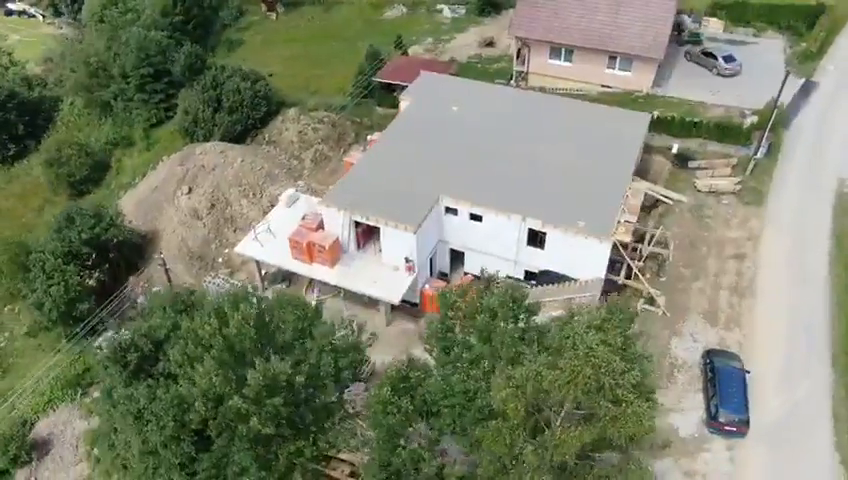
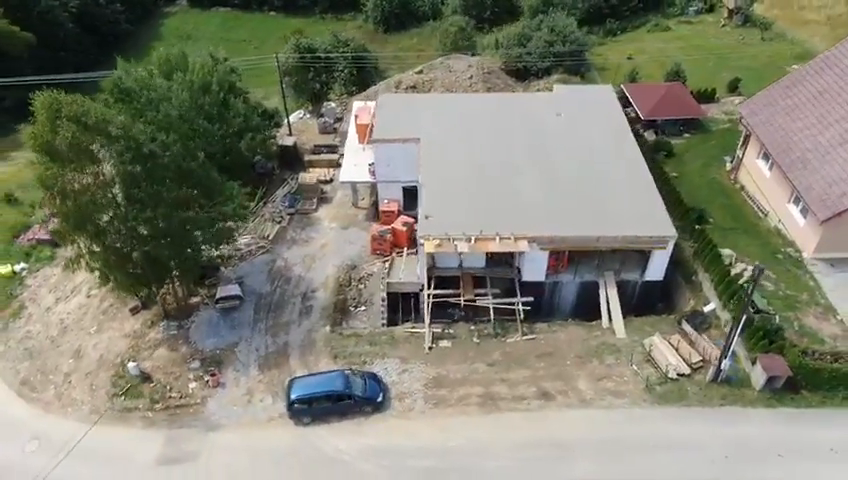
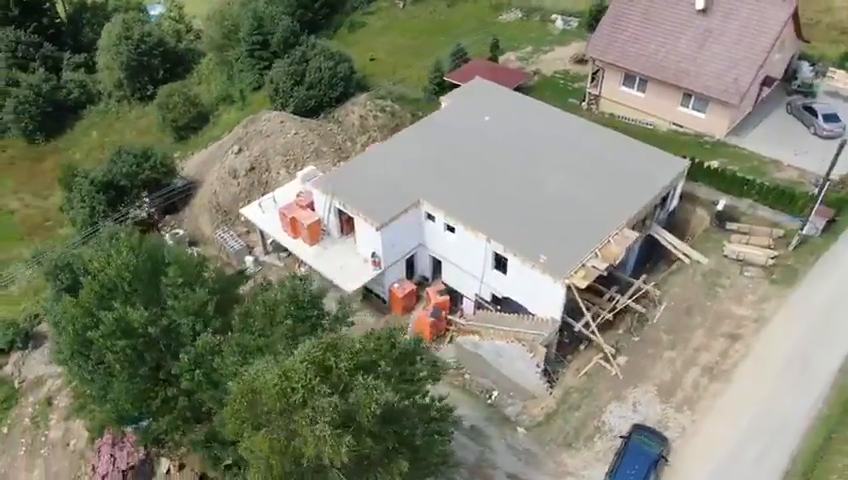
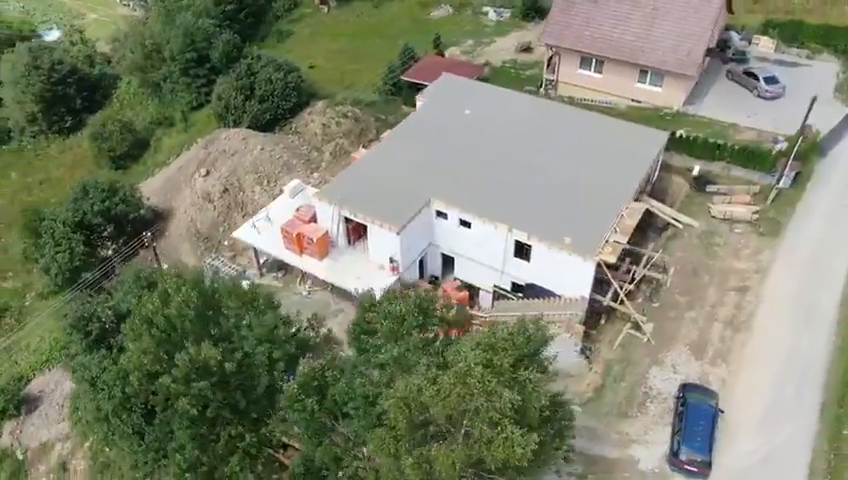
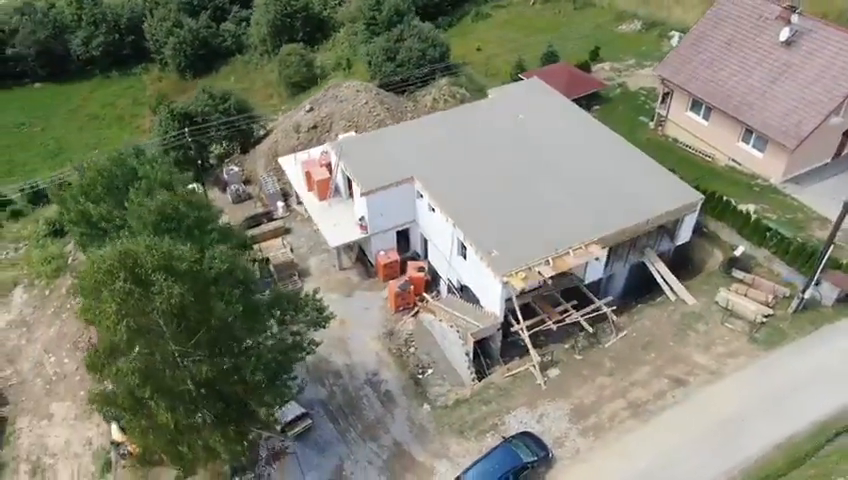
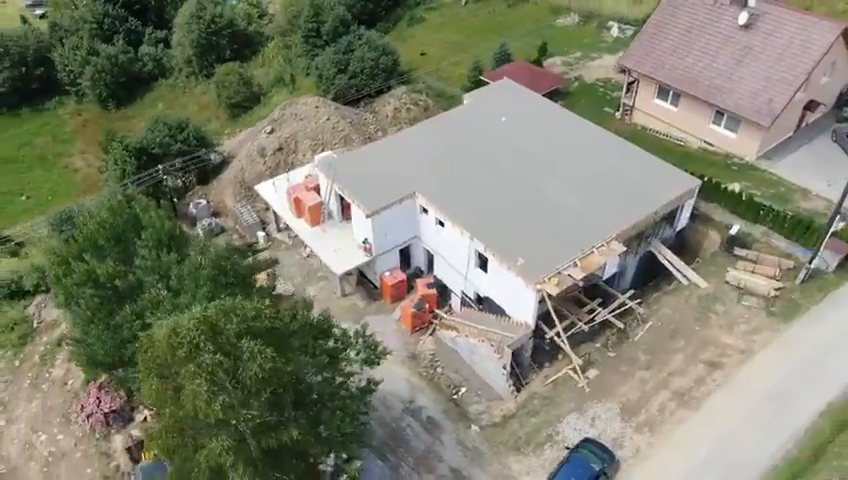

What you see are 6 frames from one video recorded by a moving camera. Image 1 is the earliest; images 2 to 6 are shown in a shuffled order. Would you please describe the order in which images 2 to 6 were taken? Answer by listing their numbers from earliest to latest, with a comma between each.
4, 3, 6, 5, 2
